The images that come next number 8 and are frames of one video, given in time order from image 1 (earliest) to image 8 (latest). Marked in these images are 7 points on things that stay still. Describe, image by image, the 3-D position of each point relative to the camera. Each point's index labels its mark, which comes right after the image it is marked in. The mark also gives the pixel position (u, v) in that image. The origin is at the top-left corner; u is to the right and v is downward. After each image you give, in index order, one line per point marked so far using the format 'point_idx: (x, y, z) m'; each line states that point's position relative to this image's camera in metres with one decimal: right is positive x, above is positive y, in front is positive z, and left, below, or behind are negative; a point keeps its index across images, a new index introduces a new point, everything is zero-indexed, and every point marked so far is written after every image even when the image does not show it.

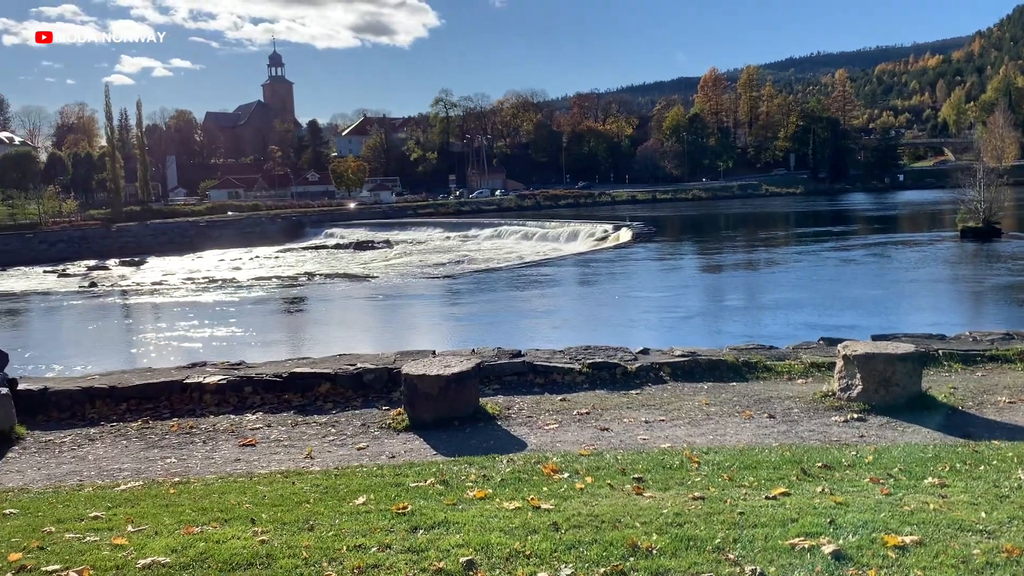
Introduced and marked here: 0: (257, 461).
0: (-2.1, -1.4, +7.2) m
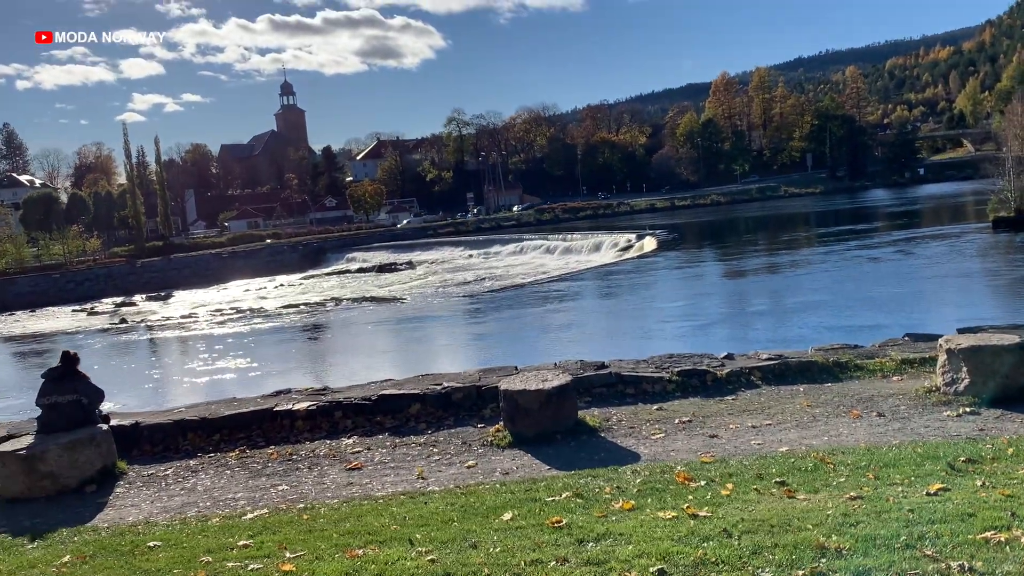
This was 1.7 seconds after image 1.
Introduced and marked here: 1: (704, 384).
0: (-1.2, -1.6, +7.2) m
1: (+2.0, -1.0, +9.2) m
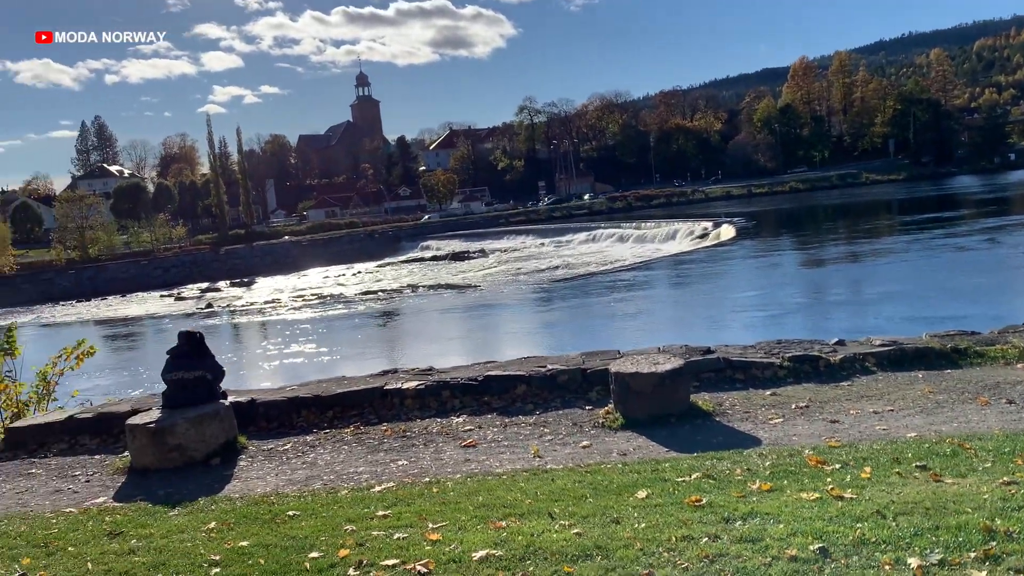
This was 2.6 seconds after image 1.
0: (-0.2, -1.5, +7.3) m
1: (+3.2, -0.8, +9.1) m
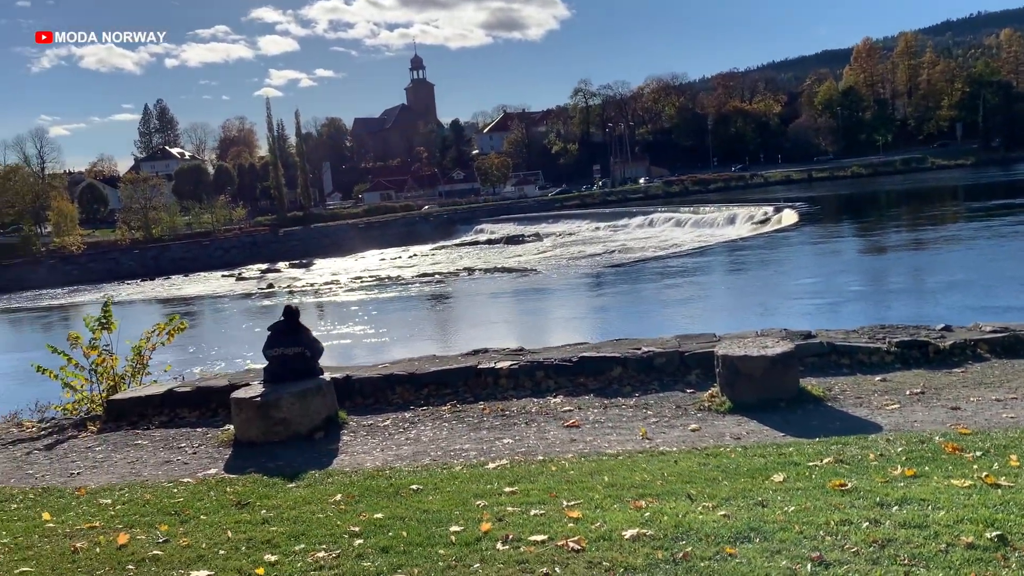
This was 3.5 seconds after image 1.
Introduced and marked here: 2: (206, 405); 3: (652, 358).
0: (+0.7, -1.3, +7.3) m
1: (+4.2, -0.7, +8.8) m
2: (-3.7, -1.4, +10.5) m
3: (+1.5, -0.8, +9.5) m
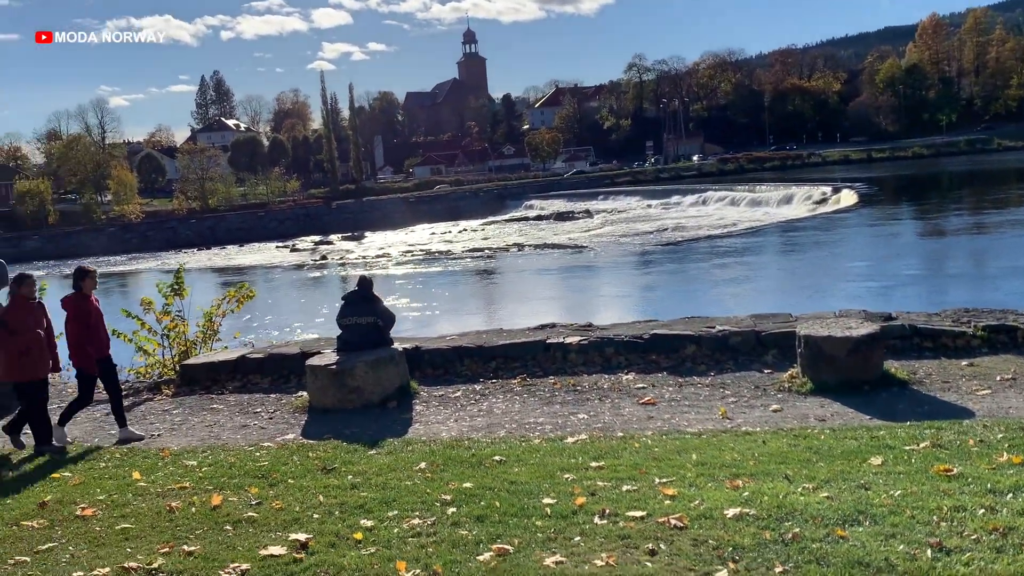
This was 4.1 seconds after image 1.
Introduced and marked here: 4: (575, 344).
0: (+1.4, -1.1, +7.2) m
1: (+4.9, -0.5, +8.5) m
2: (-2.8, -1.0, +10.7) m
3: (+2.3, -0.5, +9.3) m
4: (+0.7, -0.6, +9.6) m
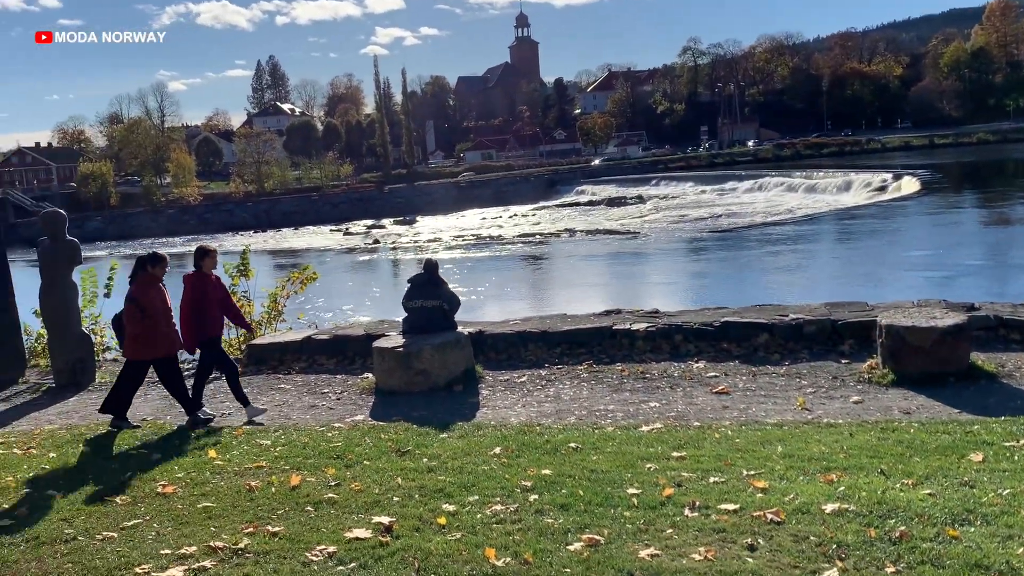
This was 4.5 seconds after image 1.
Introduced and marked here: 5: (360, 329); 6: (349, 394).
0: (+1.9, -1.0, +7.0) m
1: (+5.6, -0.4, +8.1) m
2: (-2.1, -0.8, +10.7) m
3: (+3.0, -0.4, +9.1) m
4: (+1.4, -0.5, +9.4) m
5: (-1.9, -0.5, +11.1) m
6: (-1.7, -1.1, +8.9) m
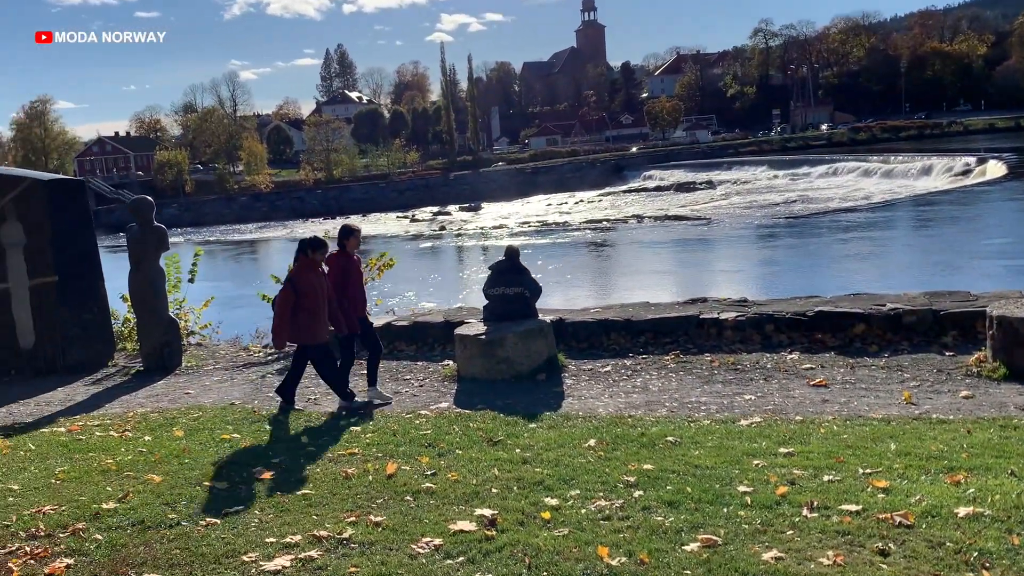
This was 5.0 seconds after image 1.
0: (+2.6, -0.9, +6.7) m
1: (+6.3, -0.3, +7.6) m
2: (-1.1, -0.6, +10.7) m
3: (+3.8, -0.3, +8.7) m
4: (+2.3, -0.3, +9.2) m
5: (-0.9, -0.4, +11.1) m
6: (-0.8, -1.0, +8.9) m
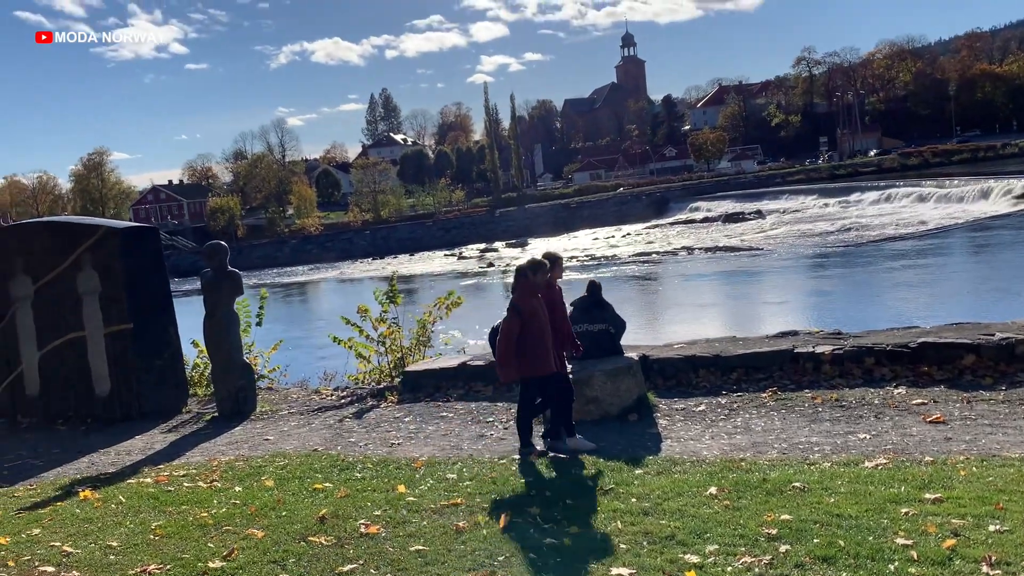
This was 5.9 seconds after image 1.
0: (+3.4, -1.1, +6.3) m
1: (+7.1, -0.5, +6.9) m
2: (-0.1, -1.1, +10.4) m
3: (+4.7, -0.5, +8.2) m
4: (+3.2, -0.7, +8.7) m
5: (+0.1, -0.8, +10.8) m
6: (0.0, -1.3, +8.6) m
